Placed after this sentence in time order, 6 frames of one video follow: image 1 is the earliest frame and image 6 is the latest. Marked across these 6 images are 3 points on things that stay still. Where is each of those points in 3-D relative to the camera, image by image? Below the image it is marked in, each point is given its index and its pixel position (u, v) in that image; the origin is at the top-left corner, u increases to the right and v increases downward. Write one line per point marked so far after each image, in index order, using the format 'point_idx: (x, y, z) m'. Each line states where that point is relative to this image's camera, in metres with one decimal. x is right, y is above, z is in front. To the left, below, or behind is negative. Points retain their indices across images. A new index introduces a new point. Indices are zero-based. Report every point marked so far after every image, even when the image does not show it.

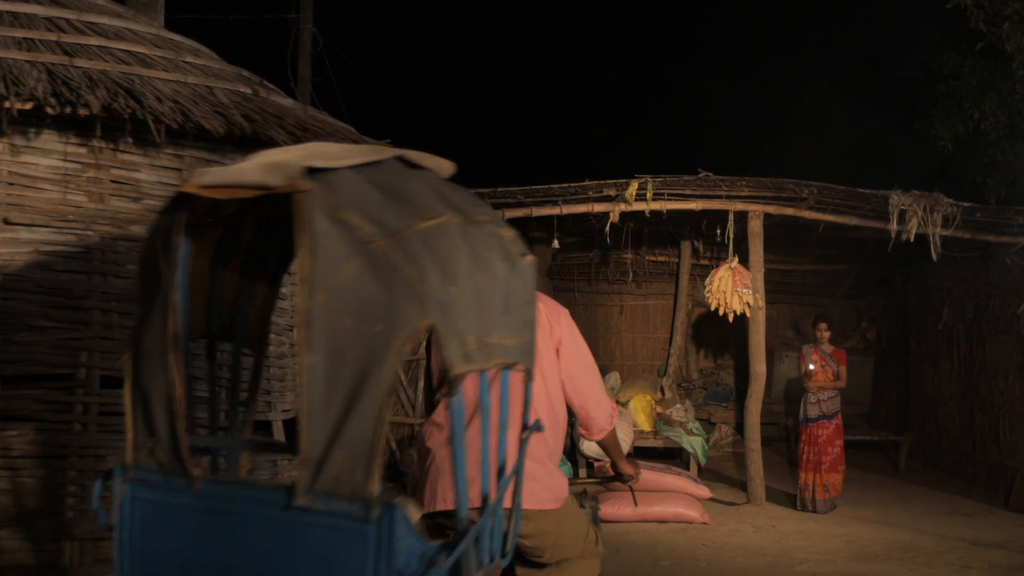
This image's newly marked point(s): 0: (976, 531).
0: (+4.3, -2.2, +7.8) m
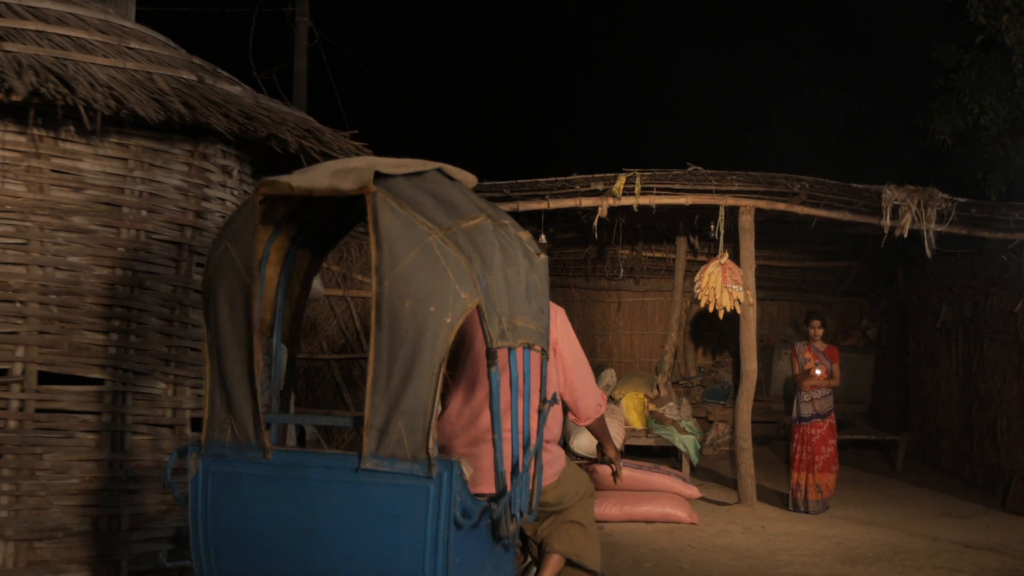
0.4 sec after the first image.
0: (+4.1, -2.2, +7.6) m
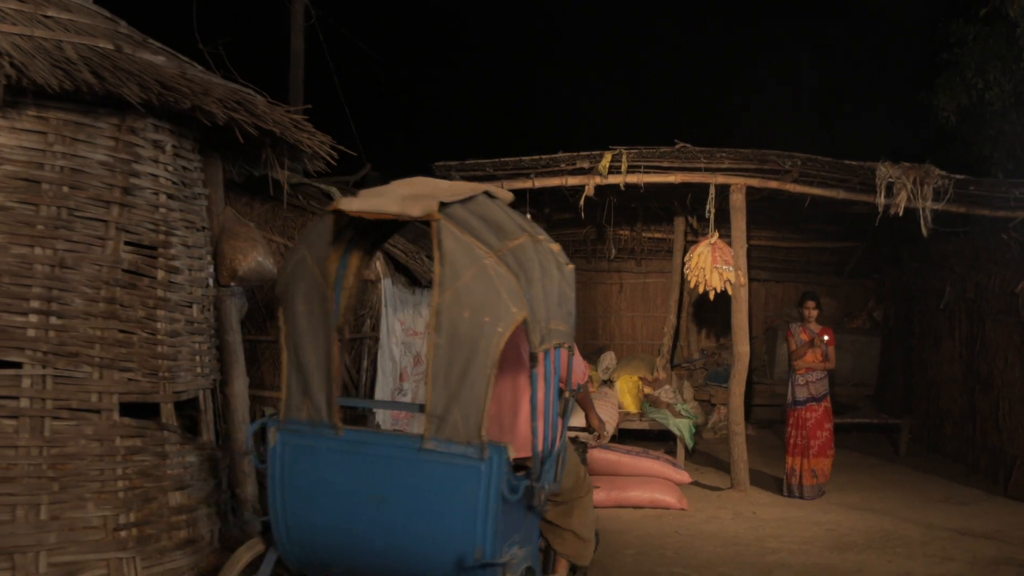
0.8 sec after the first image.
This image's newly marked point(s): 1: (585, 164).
0: (+4.0, -2.0, +7.4) m
1: (+0.7, +1.1, +7.6) m
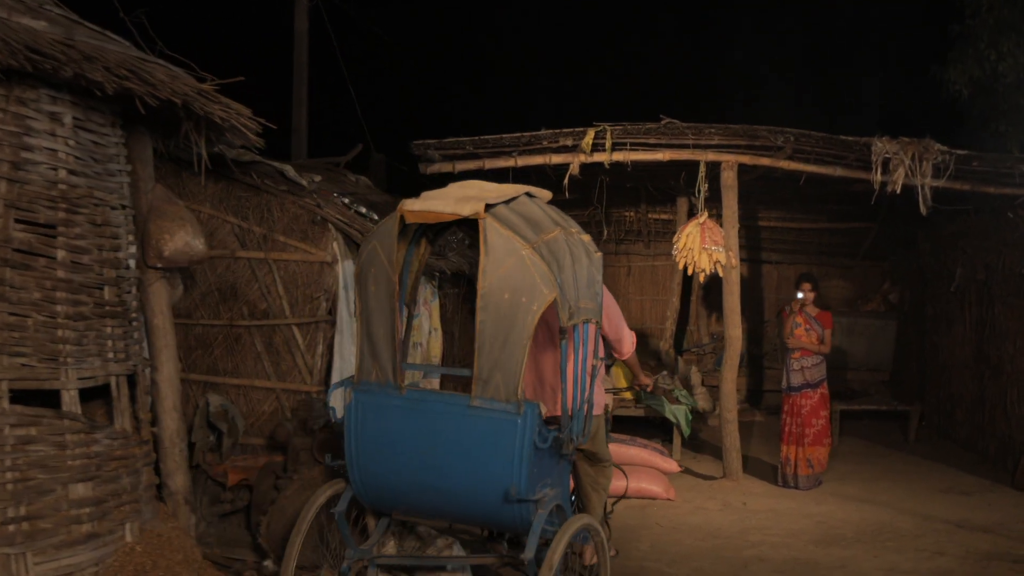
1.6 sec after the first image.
0: (+3.8, -1.9, +7.1) m
1: (+0.5, +1.3, +7.3) m
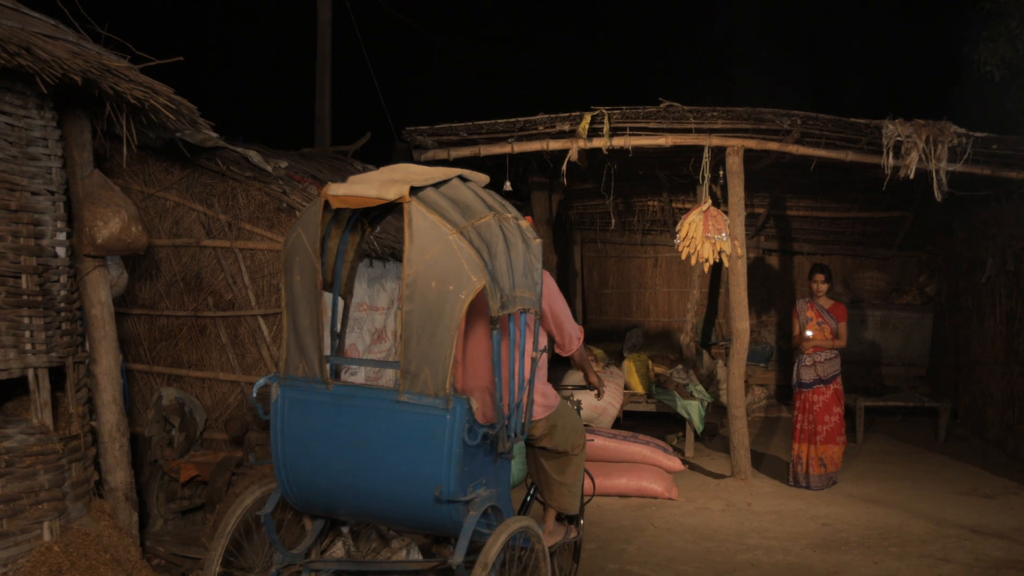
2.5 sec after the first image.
0: (+3.7, -1.8, +6.7) m
1: (+0.4, +1.4, +7.1) m
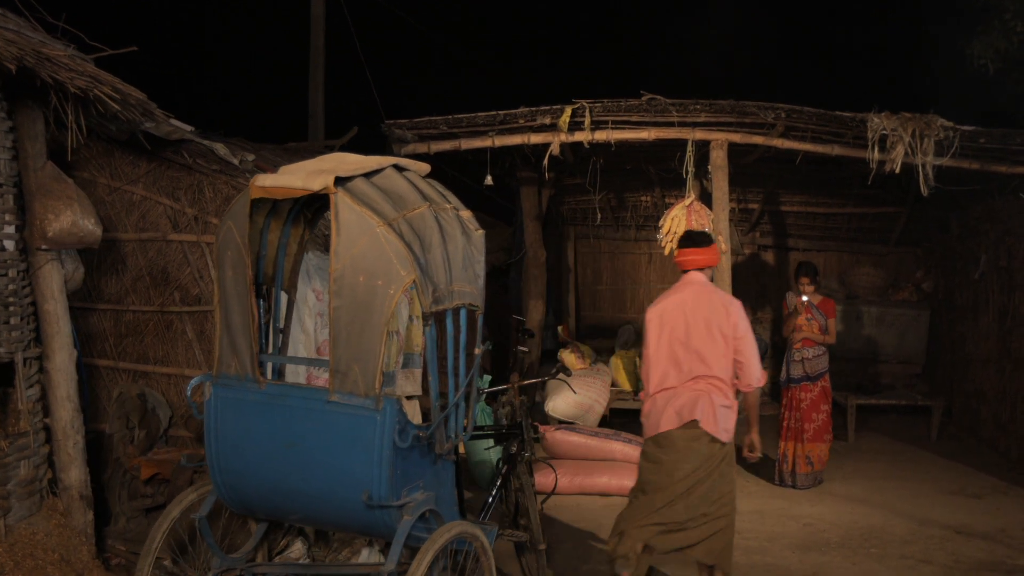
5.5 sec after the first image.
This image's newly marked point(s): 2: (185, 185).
0: (+3.6, -1.8, +6.6) m
1: (+0.3, +1.4, +7.0) m
2: (-2.2, +0.7, +5.8) m
